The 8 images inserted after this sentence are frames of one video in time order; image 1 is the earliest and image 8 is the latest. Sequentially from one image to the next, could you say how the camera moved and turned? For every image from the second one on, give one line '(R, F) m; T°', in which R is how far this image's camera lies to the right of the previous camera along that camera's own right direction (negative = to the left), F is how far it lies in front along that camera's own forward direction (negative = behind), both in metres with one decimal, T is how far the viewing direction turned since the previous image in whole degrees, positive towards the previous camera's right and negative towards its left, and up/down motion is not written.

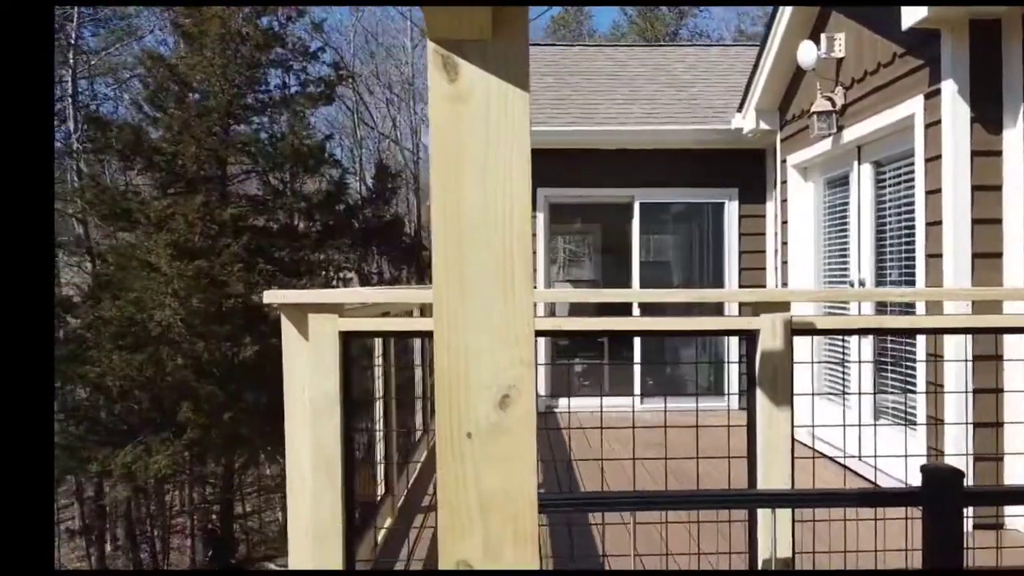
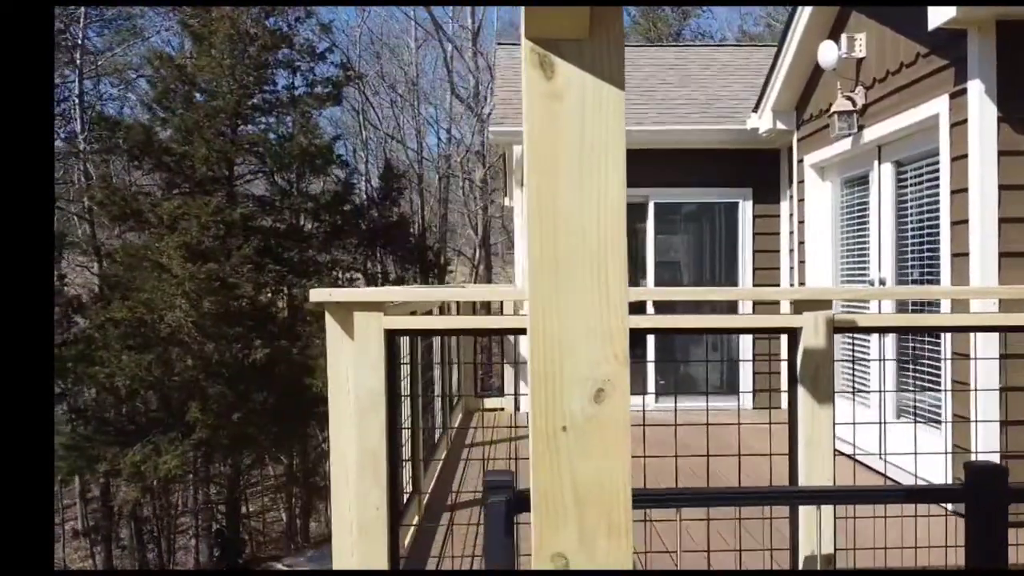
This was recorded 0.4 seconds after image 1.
(-0.1, 0.0) m; 0°
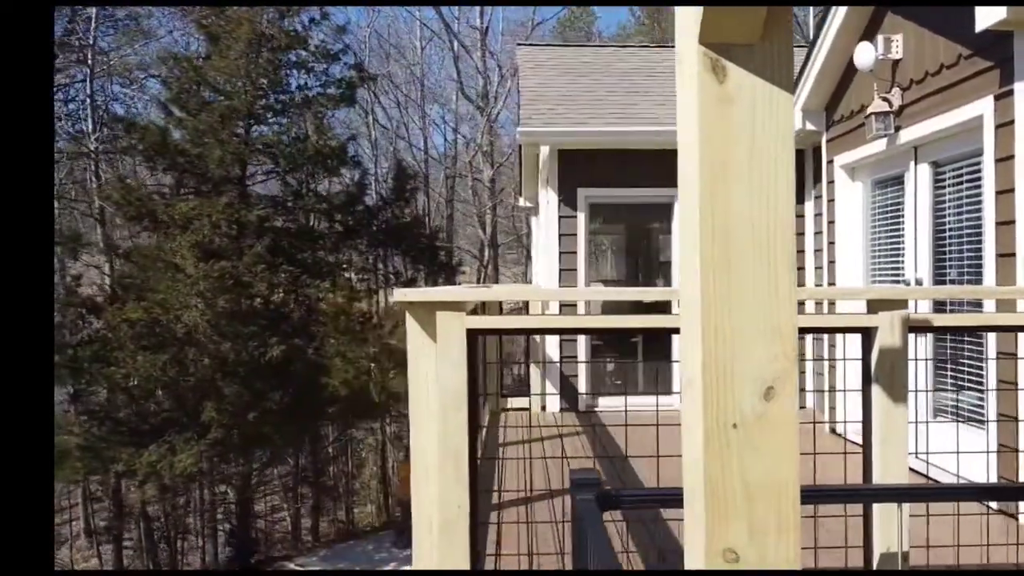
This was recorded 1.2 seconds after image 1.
(-0.2, 0.0) m; 0°
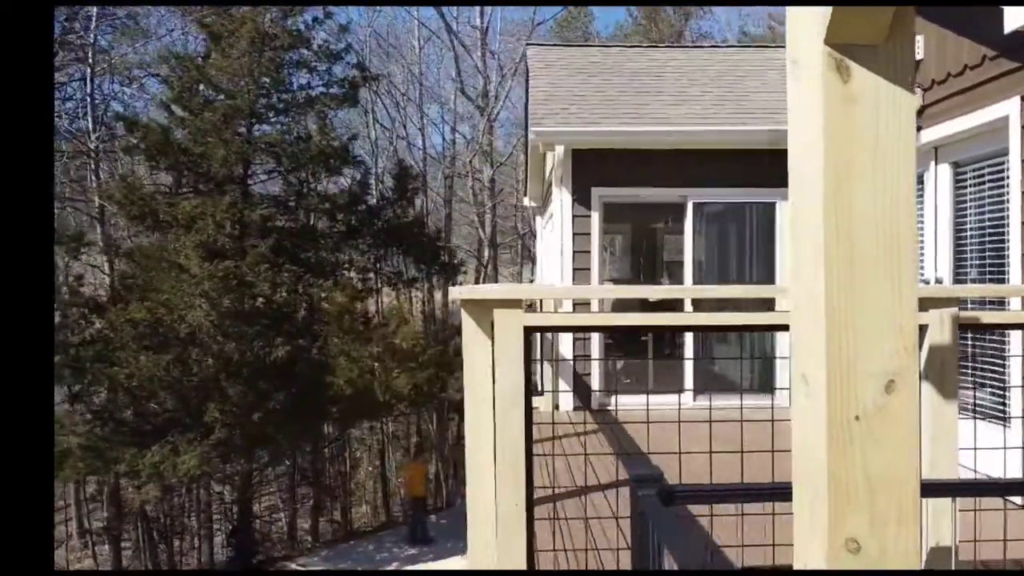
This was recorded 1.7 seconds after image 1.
(-0.2, 0.0) m; 0°
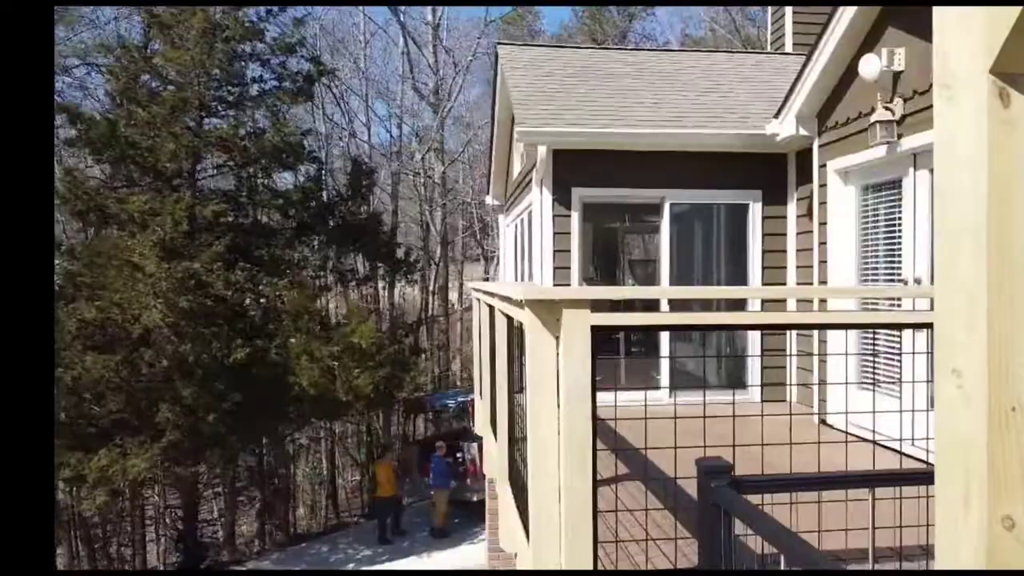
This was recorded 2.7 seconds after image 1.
(-0.4, -0.1) m; +5°
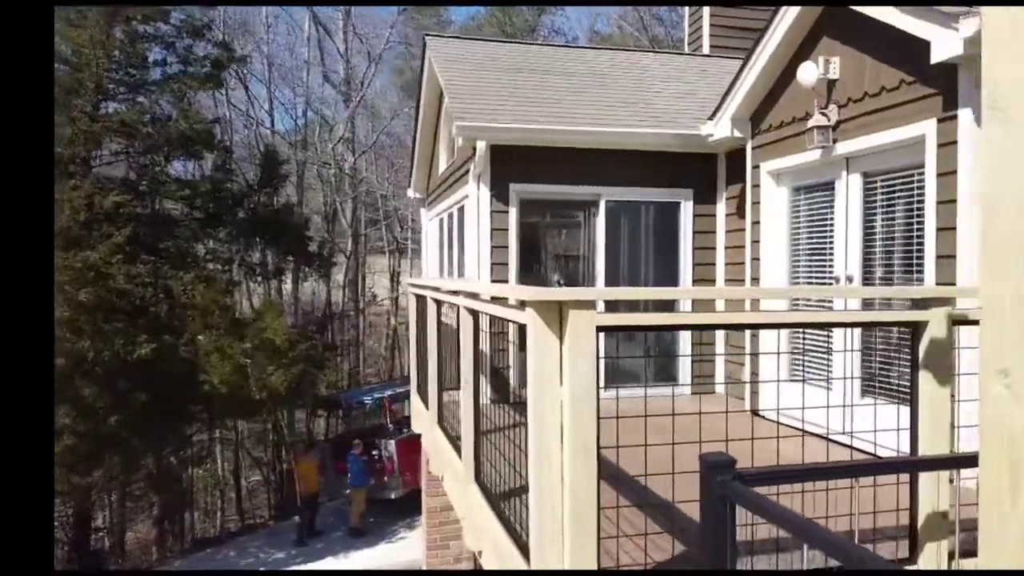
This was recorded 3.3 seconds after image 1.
(-0.3, 0.0) m; +7°
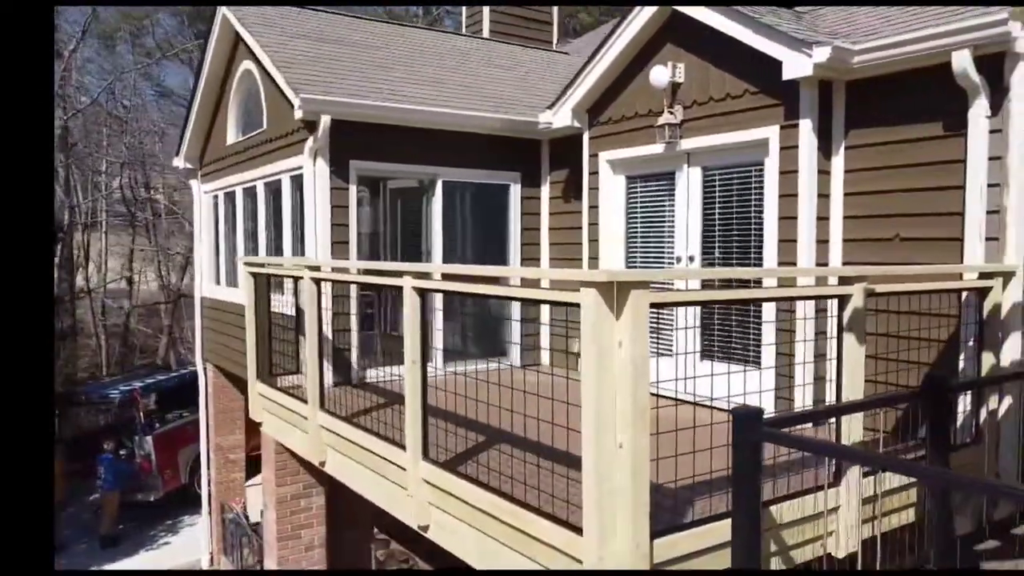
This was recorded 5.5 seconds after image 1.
(-1.0, +0.1) m; +21°
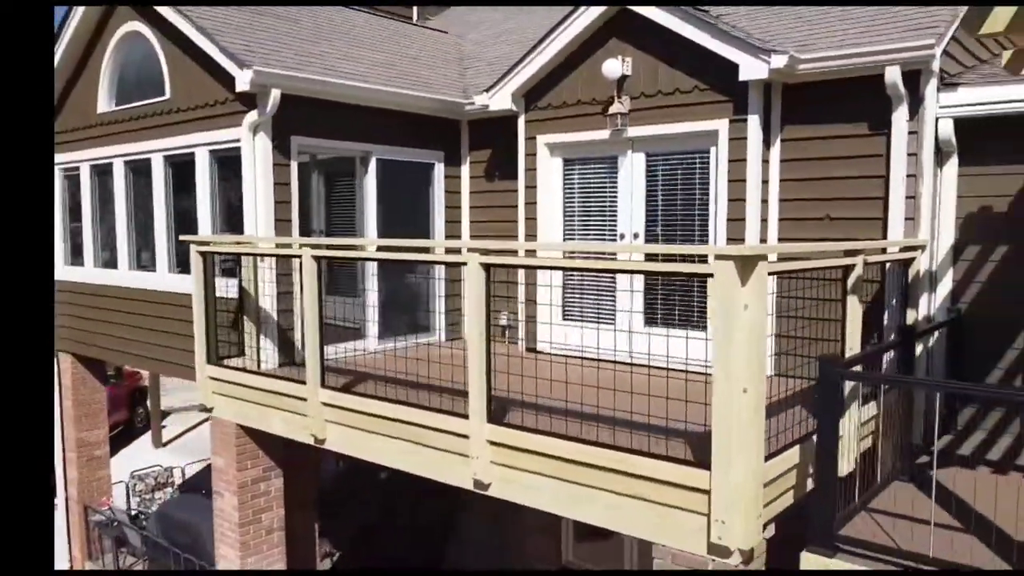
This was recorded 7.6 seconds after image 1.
(-1.3, -0.1) m; +15°
